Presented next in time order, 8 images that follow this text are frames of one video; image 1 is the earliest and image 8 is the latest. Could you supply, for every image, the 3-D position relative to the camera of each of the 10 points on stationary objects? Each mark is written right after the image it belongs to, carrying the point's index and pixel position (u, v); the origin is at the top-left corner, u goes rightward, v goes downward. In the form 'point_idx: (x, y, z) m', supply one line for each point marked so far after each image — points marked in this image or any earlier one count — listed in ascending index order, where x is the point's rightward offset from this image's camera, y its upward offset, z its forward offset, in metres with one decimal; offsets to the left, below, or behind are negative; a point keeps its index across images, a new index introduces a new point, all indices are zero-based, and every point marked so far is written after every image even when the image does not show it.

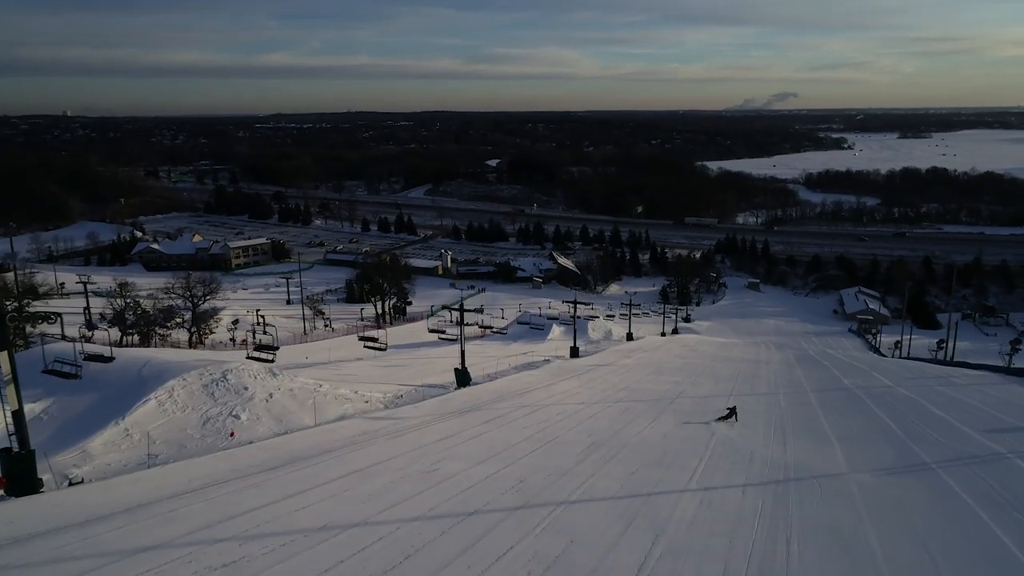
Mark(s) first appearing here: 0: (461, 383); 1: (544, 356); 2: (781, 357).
0: (-0.8, -1.6, +12.8) m
1: (+0.8, -1.6, +18.5) m
2: (+7.0, -1.8, +20.0) m
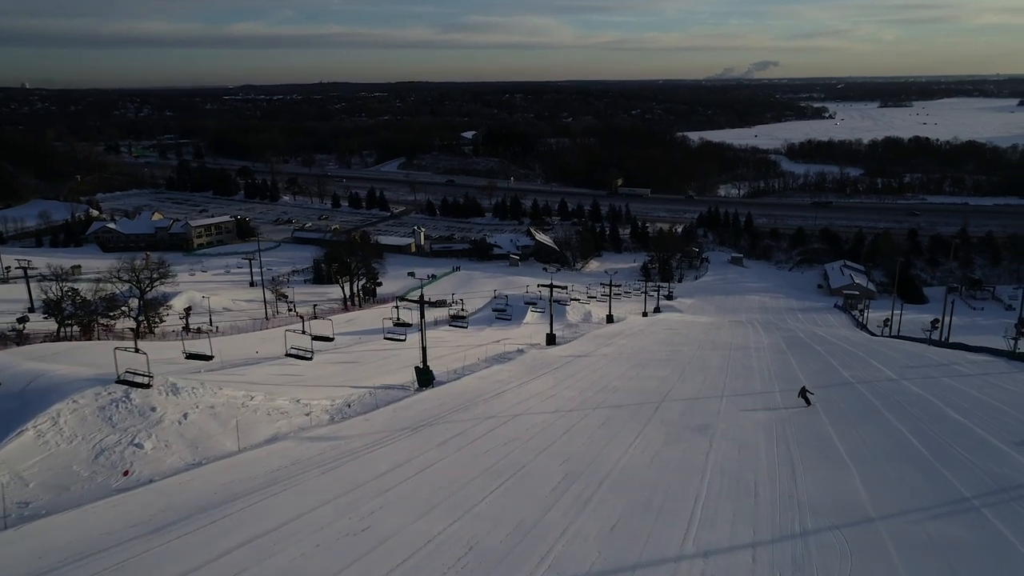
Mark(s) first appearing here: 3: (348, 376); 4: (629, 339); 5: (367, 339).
0: (-1.3, -1.4, +11.5) m
1: (+0.1, -1.2, +17.3) m
2: (+6.3, -1.3, +18.9) m
3: (-2.5, -1.4, +12.0) m
4: (+2.7, -1.2, +18.2) m
5: (-3.0, -1.0, +16.1) m
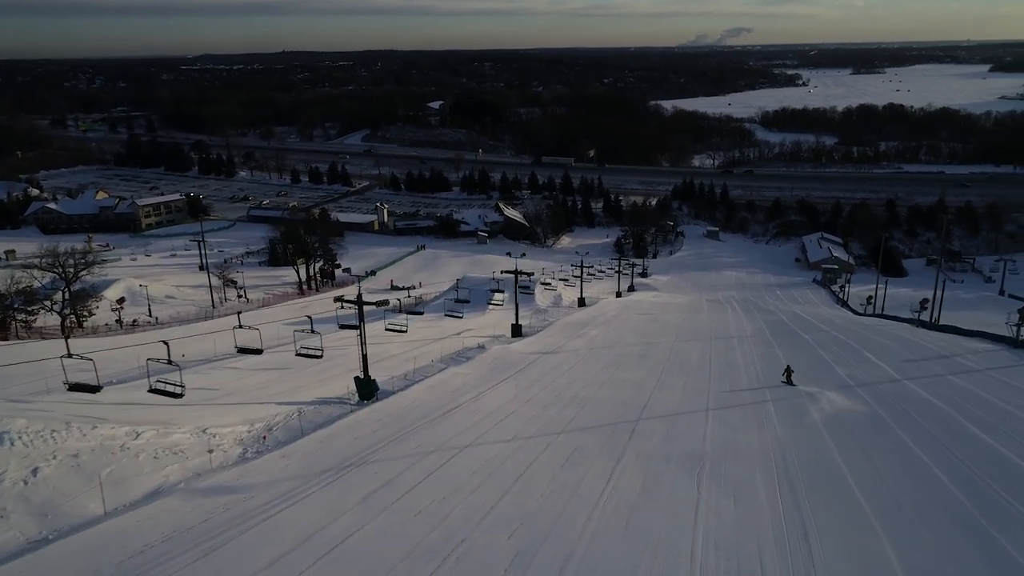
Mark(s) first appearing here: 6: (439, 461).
0: (-1.9, -1.4, +10.0) m
1: (-0.6, -1.0, +15.8) m
2: (+5.5, -0.9, +17.6) m
3: (-3.1, -1.3, +10.5) m
4: (+1.9, -0.9, +16.8) m
5: (-3.8, -0.9, +14.5) m
6: (-0.7, -1.6, +7.0) m
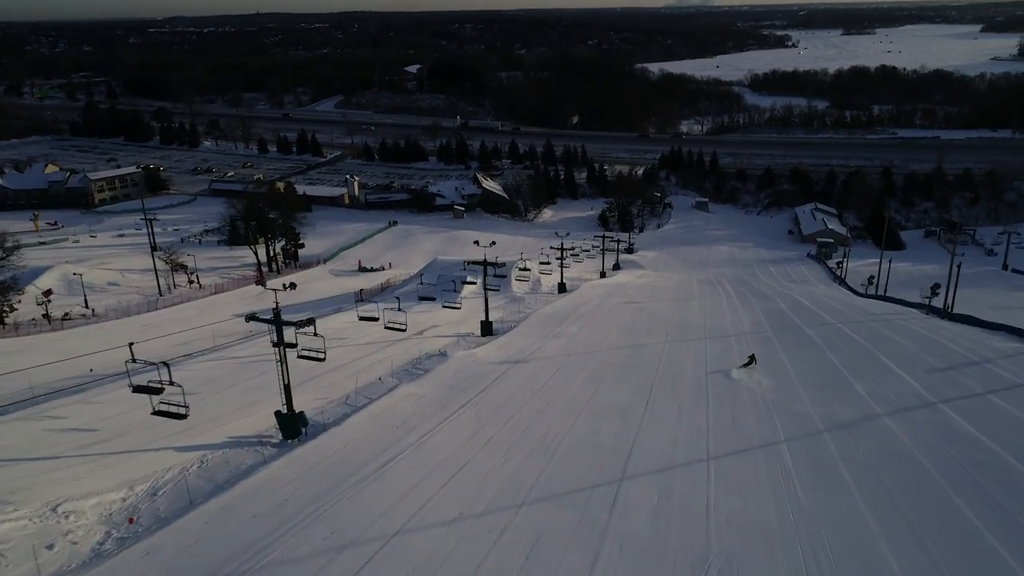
0: (-2.3, -1.5, +8.1) m
1: (-1.2, -0.9, +13.9) m
2: (+4.9, -0.6, +15.8) m
3: (-3.6, -1.5, +8.6) m
4: (+1.4, -0.7, +15.0) m
5: (-4.3, -0.8, +12.6) m
6: (-1.1, -1.8, +5.2) m
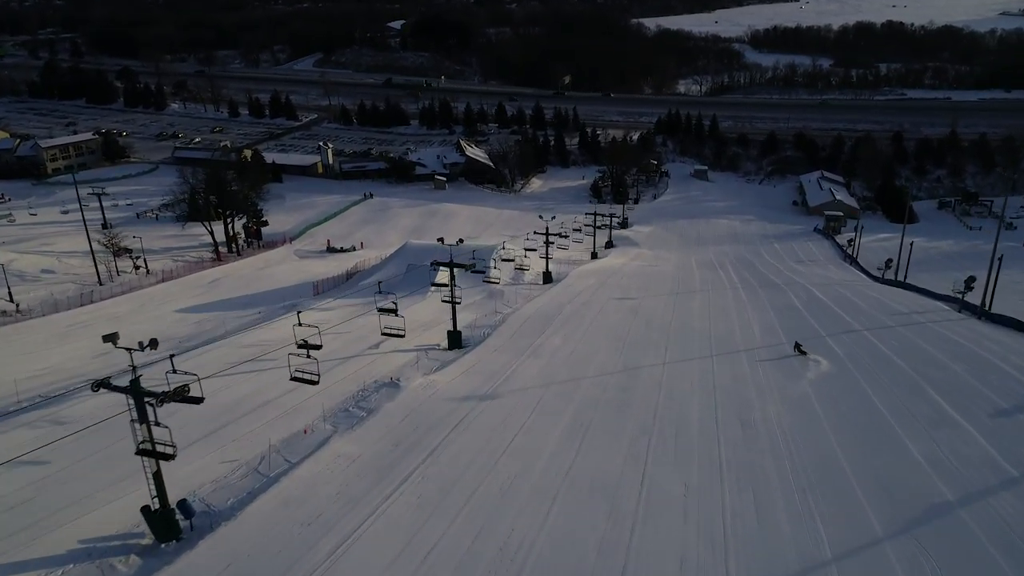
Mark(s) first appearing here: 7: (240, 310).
0: (-2.7, -1.9, +6.0) m
1: (-1.6, -0.9, +11.8) m
2: (+4.4, -0.6, +13.7) m
3: (-4.0, -1.8, +6.5) m
4: (+0.9, -0.7, +12.9) m
5: (-4.7, -1.0, +10.5) m
6: (-1.4, -2.4, +3.1) m
7: (-5.7, -0.5, +16.5) m
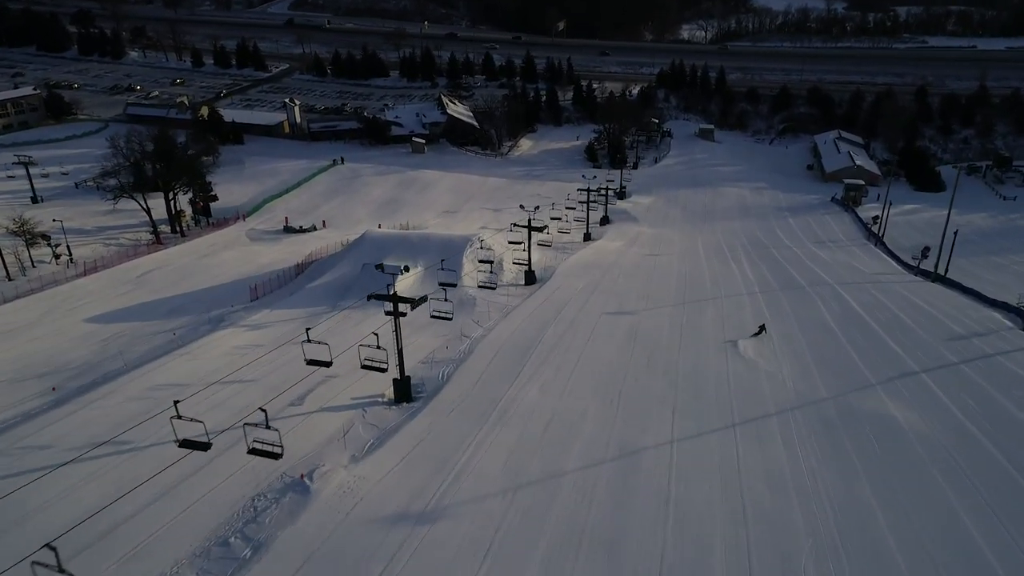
0: (-3.1, -2.8, +3.4) m
1: (-2.0, -1.4, +9.1) m
2: (+4.0, -0.9, +11.0) m
3: (-4.4, -2.7, +3.9) m
4: (+0.5, -1.1, +10.2) m
5: (-5.1, -1.6, +7.8) m
6: (-1.8, -3.5, +0.6) m
7: (-6.2, -0.6, +13.7) m
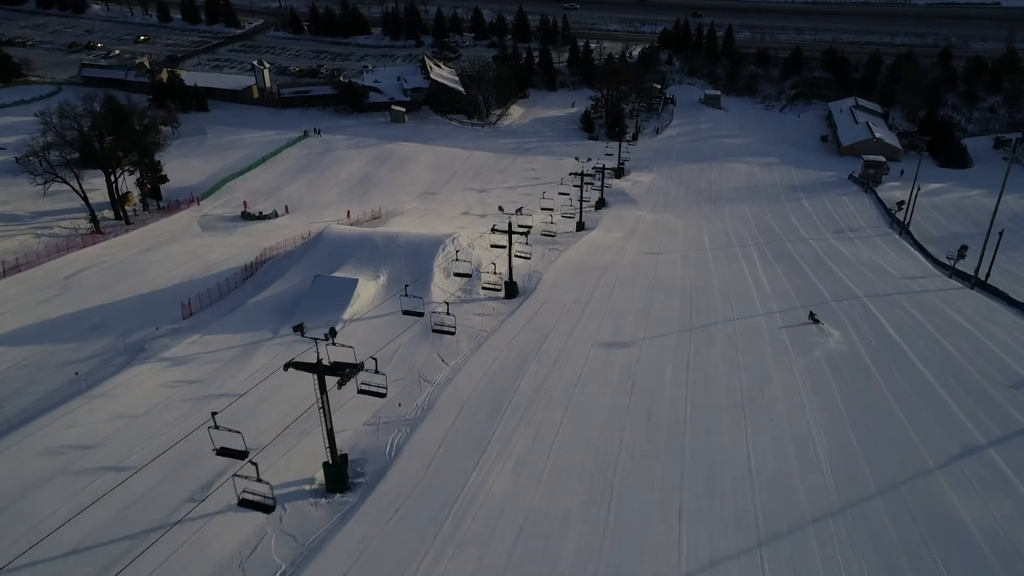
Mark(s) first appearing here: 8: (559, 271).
0: (-3.5, -3.7, +1.5) m
1: (-2.4, -2.0, +7.1) m
2: (+3.6, -1.4, +9.0) m
3: (-4.7, -3.6, +2.0) m
4: (+0.1, -1.6, +8.2) m
5: (-5.5, -2.2, +5.8) m
6: (-2.2, -4.5, -1.3) m
7: (-6.6, -0.9, +11.7) m
8: (+0.8, +0.2, +13.8) m
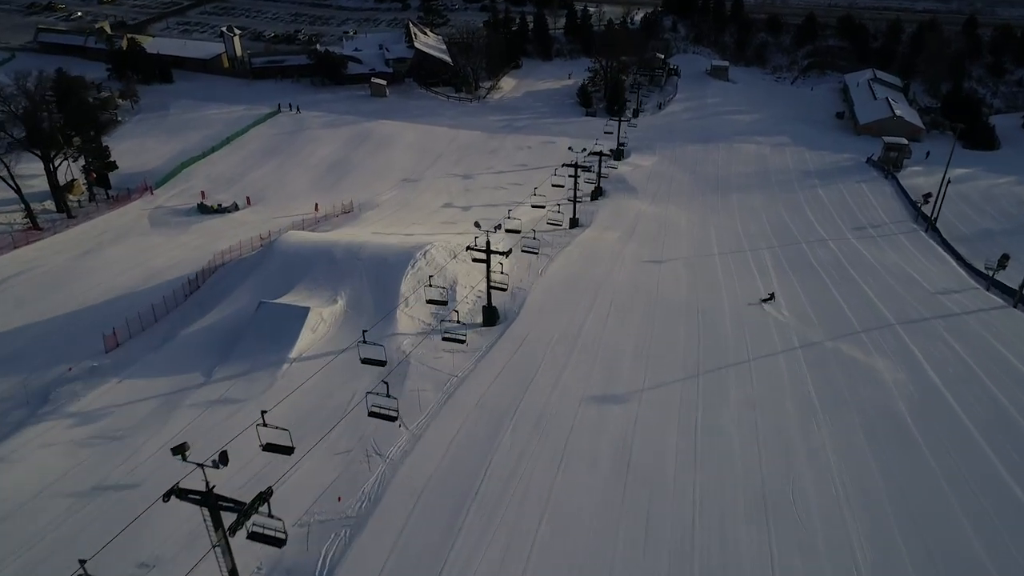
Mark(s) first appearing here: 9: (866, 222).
0: (-3.8, -4.7, 0.0) m
1: (-2.7, -2.6, +5.4) m
2: (+3.3, -2.0, +7.3) m
3: (-5.0, -4.5, +0.4) m
4: (-0.2, -2.2, +6.5) m
5: (-5.8, -2.9, +4.1) m
6: (-2.5, -5.7, -2.8) m
7: (-6.9, -1.3, +9.9) m
8: (+0.5, -0.1, +12.0) m
9: (+8.0, +1.4, +17.5) m
